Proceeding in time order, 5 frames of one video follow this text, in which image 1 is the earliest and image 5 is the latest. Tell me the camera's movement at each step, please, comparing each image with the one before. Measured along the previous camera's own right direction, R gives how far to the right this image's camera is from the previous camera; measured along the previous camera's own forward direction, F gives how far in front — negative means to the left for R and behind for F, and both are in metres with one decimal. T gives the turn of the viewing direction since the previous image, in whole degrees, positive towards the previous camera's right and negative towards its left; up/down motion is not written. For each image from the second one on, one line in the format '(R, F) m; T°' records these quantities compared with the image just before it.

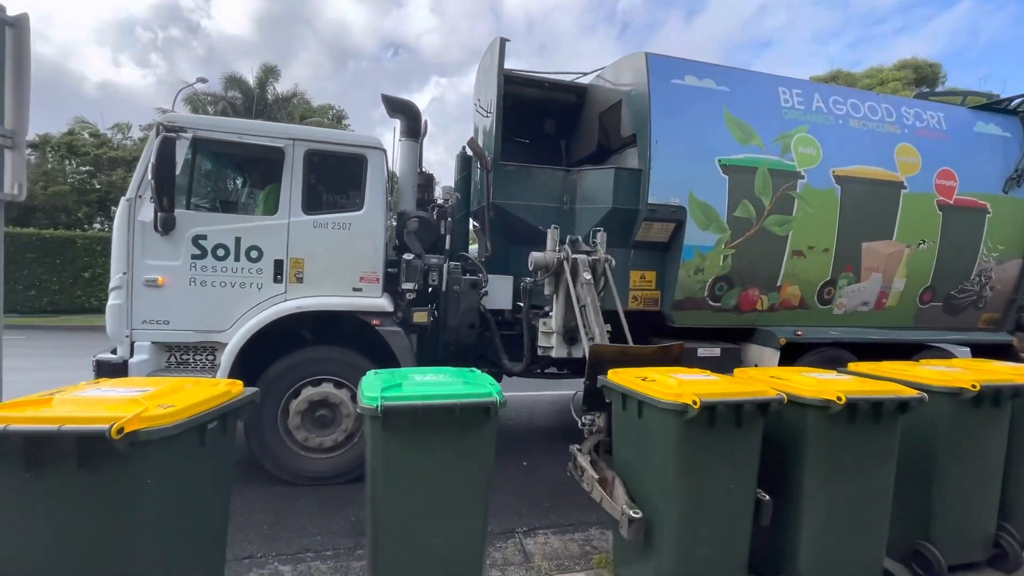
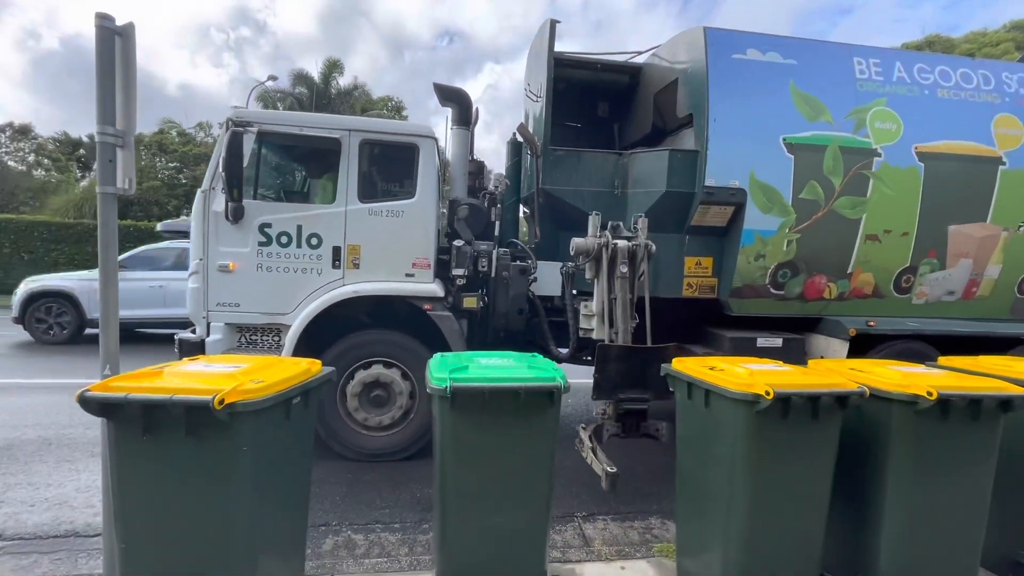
(0.0, 0.0) m; -6°
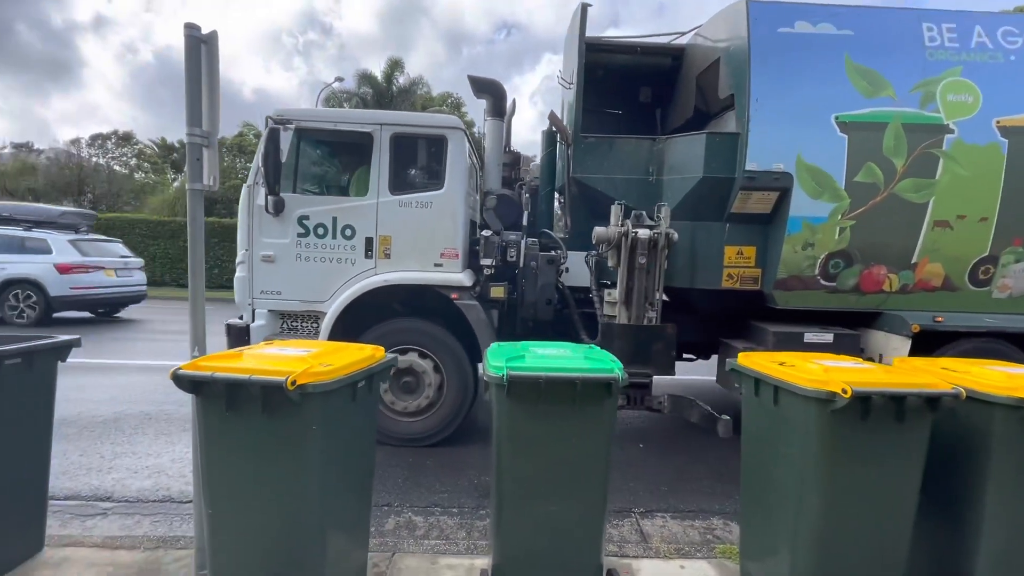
(+0.3, 0.0) m; -7°
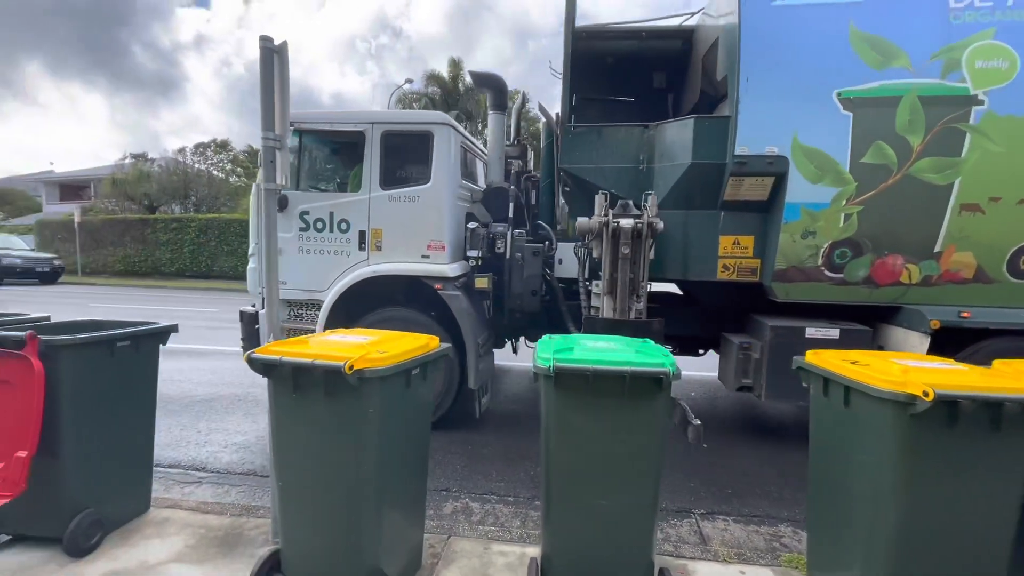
(+0.8, 0.0) m; -8°
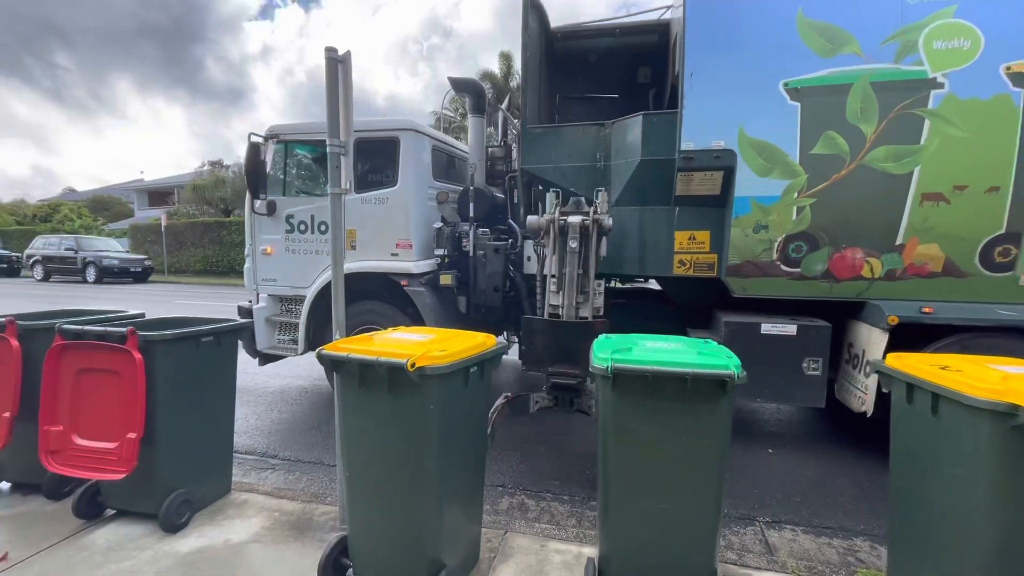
(+0.9, -0.1) m; -6°
